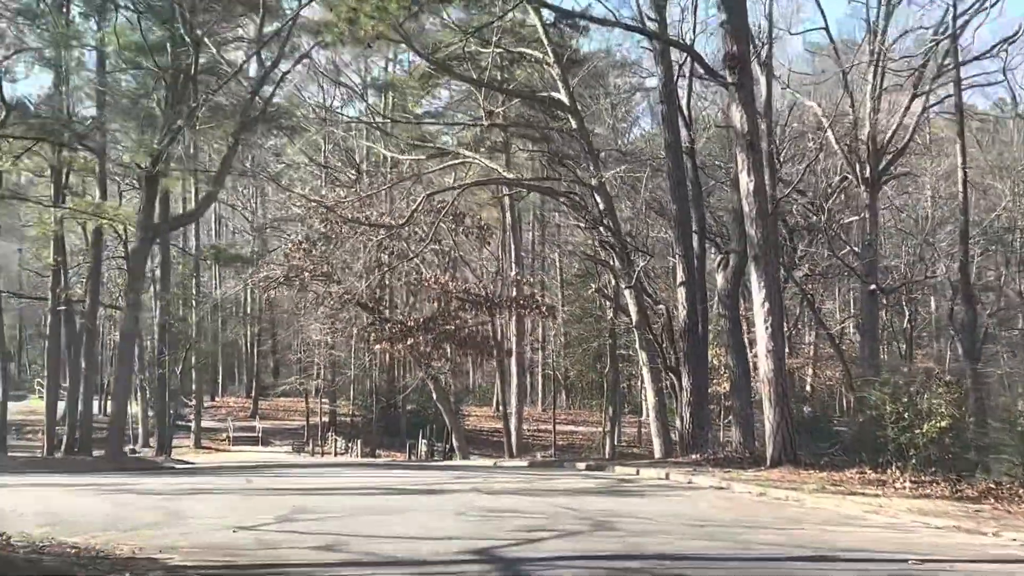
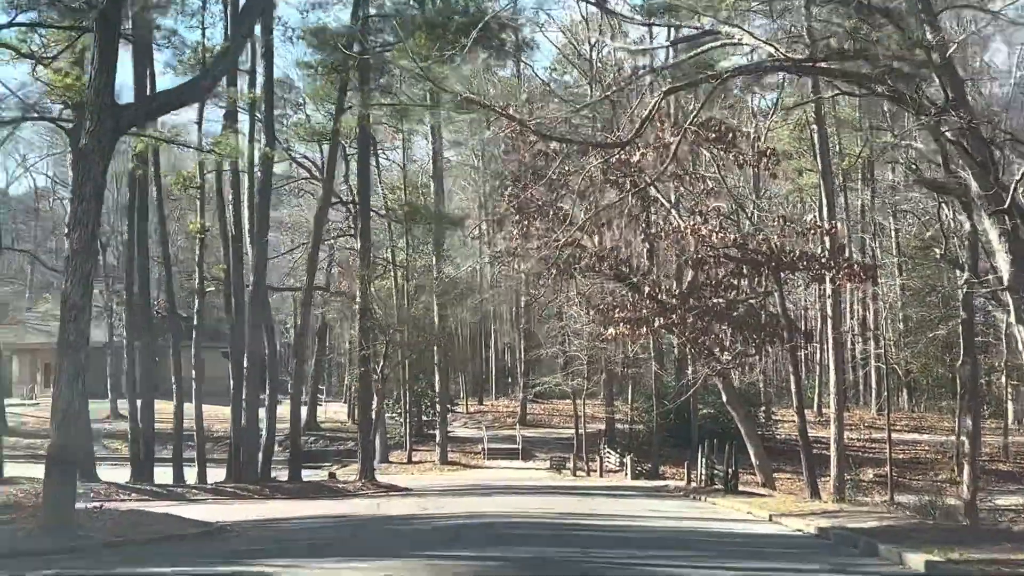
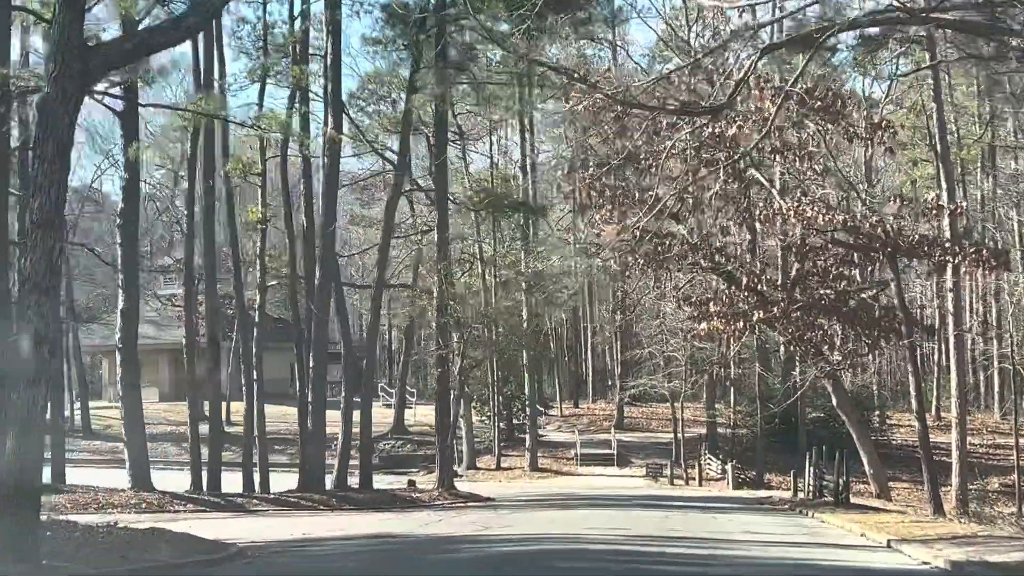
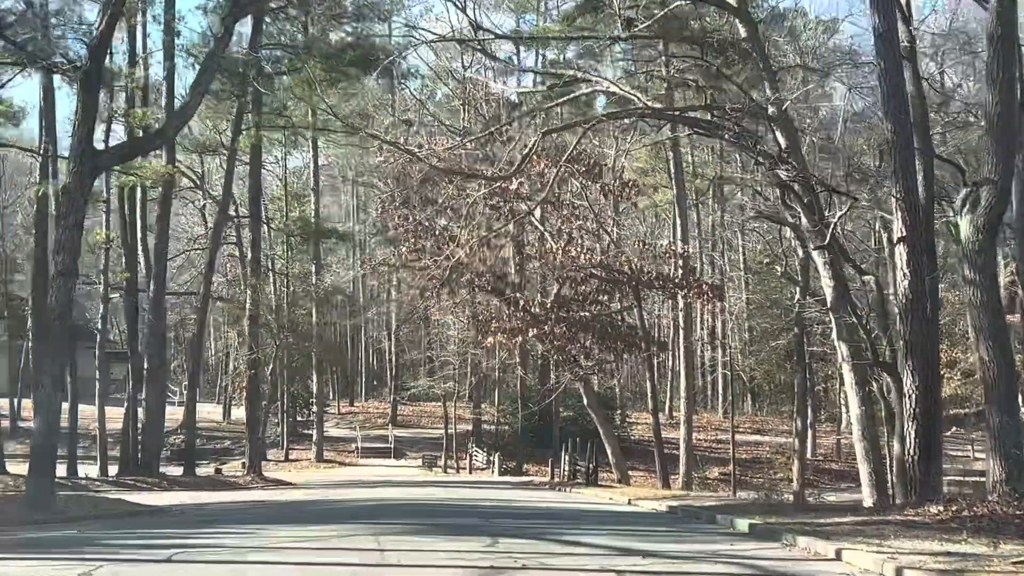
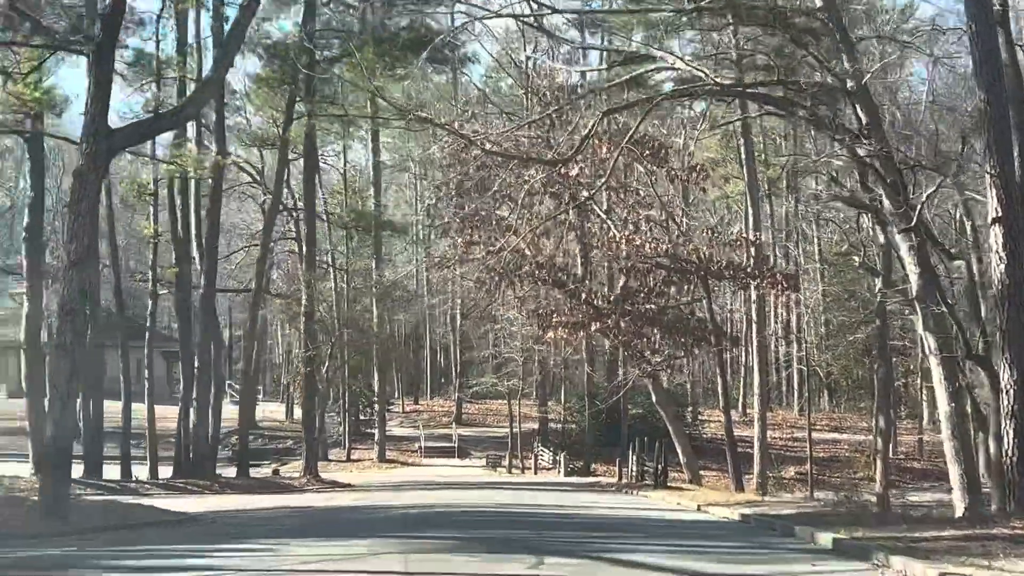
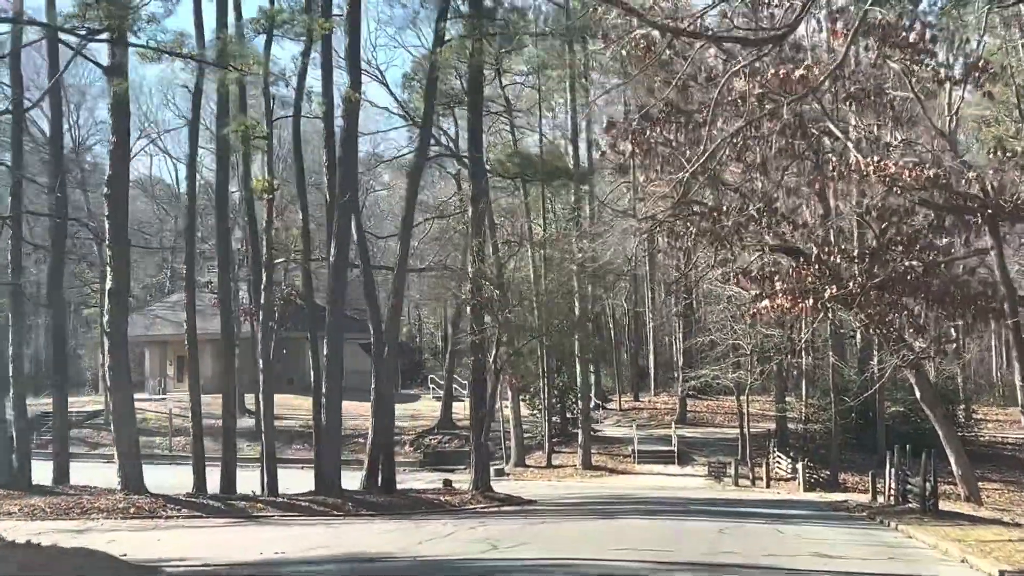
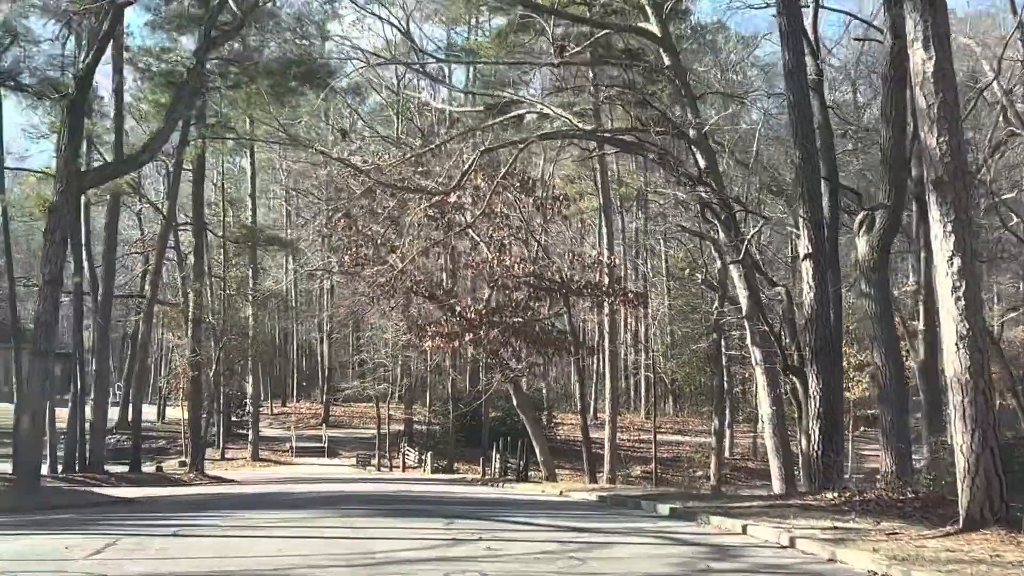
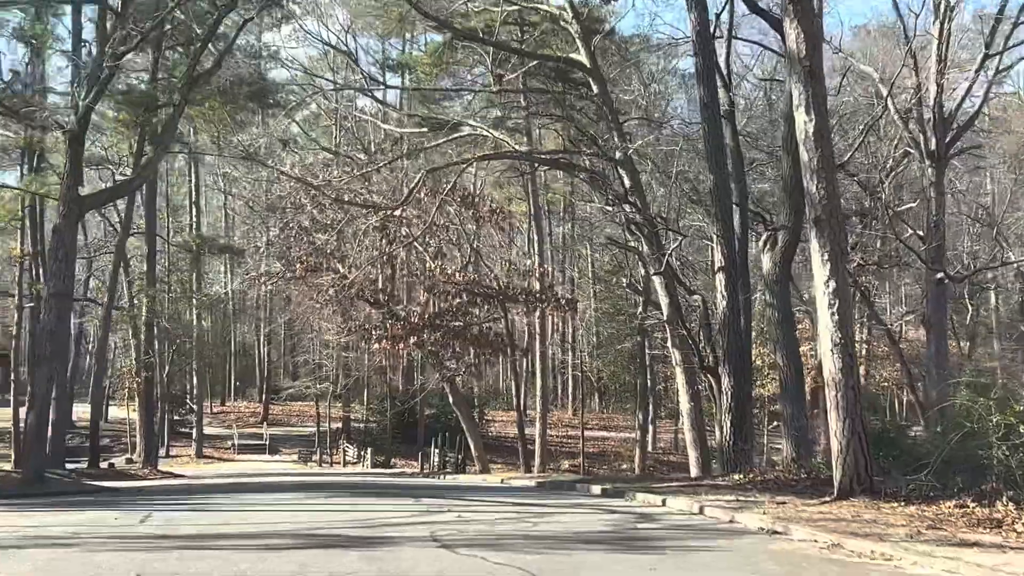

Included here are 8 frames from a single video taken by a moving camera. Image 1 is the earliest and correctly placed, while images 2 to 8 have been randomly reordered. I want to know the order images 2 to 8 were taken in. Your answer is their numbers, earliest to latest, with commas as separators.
8, 7, 4, 5, 2, 3, 6
